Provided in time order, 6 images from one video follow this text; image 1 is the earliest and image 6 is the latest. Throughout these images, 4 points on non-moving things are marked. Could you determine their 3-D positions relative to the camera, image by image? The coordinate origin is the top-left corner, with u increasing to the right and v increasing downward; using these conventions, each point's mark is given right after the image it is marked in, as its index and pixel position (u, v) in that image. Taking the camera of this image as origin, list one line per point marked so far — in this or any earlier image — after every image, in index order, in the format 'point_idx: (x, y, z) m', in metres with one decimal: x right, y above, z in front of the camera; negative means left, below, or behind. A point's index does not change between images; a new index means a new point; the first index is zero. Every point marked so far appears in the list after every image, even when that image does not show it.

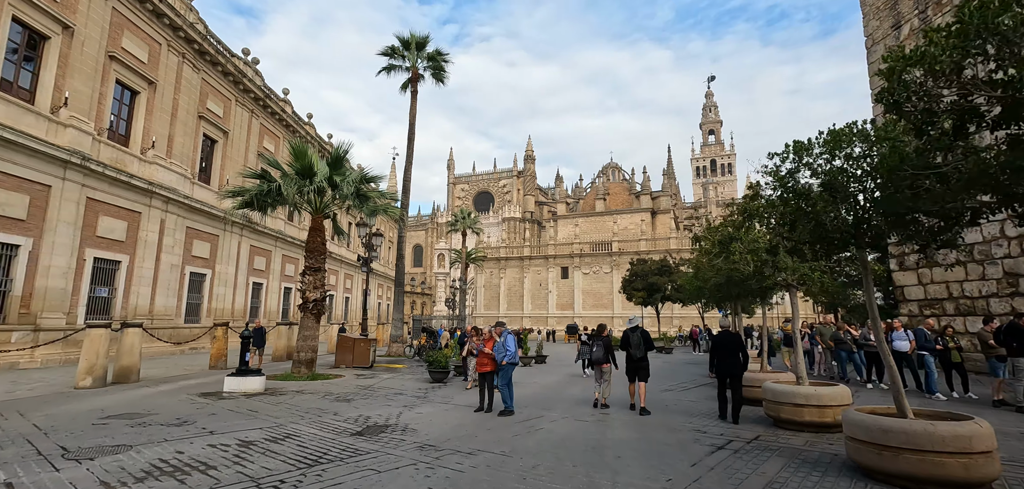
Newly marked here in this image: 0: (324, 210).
0: (-4.8, +0.9, +13.1) m
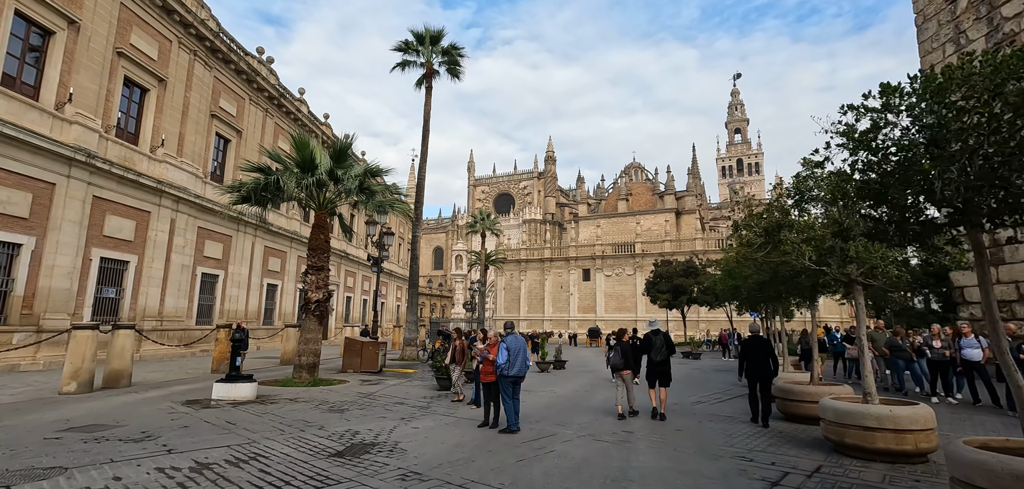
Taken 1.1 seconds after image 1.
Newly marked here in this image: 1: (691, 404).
0: (-4.4, +0.9, +12.4) m
1: (+3.3, -3.0, +9.7) m
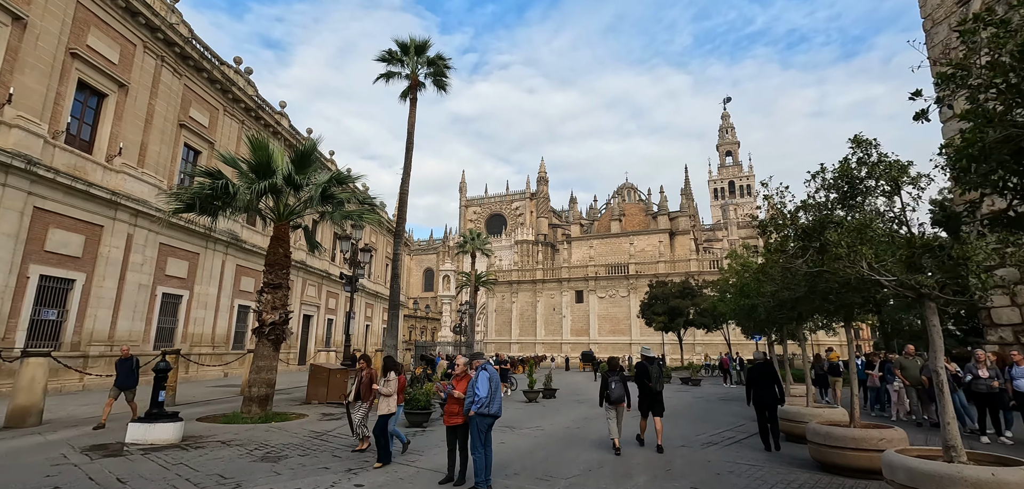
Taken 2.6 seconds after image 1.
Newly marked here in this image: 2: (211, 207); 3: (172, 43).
0: (-4.8, +0.6, +11.1) m
1: (+3.0, -3.2, +8.3) m
2: (-6.0, +0.8, +10.4) m
3: (-12.1, +7.2, +18.5) m
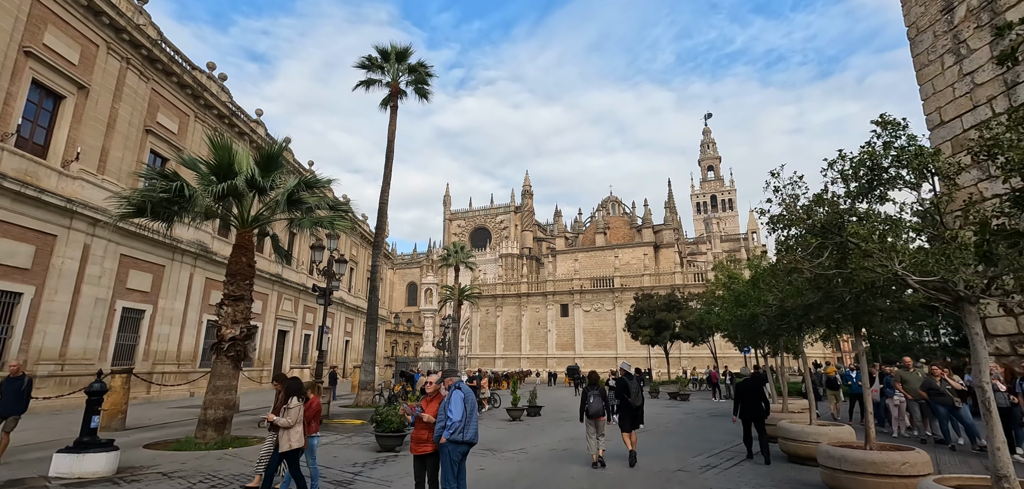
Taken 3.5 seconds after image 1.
0: (-5.2, +0.4, +10.3) m
1: (+2.7, -3.3, +7.6) m
2: (-6.4, +0.6, +9.5) m
3: (-12.7, +6.8, +17.7) m
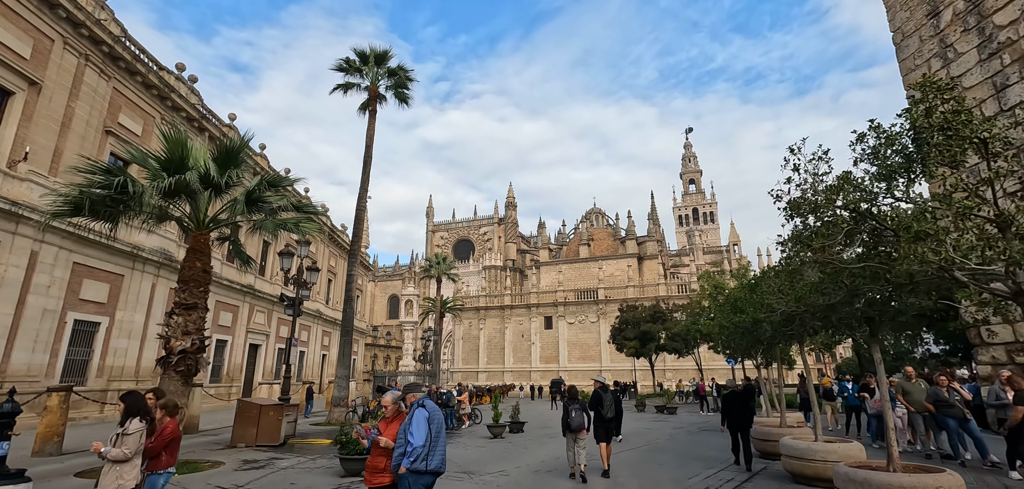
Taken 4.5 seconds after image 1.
0: (-5.5, +0.3, +9.4) m
1: (+2.4, -3.3, +6.9) m
2: (-6.7, +0.6, +8.6) m
3: (-13.3, +6.6, +16.7) m
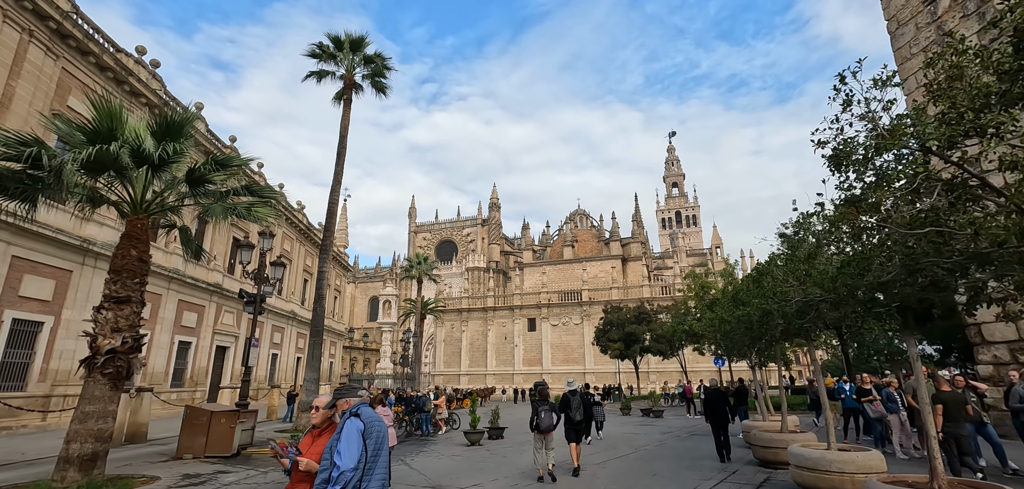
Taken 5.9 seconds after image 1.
0: (-5.9, +0.6, +8.3) m
1: (+2.1, -3.1, +6.0) m
2: (-7.1, +0.8, +7.5) m
3: (-13.9, +6.8, +15.4) m
